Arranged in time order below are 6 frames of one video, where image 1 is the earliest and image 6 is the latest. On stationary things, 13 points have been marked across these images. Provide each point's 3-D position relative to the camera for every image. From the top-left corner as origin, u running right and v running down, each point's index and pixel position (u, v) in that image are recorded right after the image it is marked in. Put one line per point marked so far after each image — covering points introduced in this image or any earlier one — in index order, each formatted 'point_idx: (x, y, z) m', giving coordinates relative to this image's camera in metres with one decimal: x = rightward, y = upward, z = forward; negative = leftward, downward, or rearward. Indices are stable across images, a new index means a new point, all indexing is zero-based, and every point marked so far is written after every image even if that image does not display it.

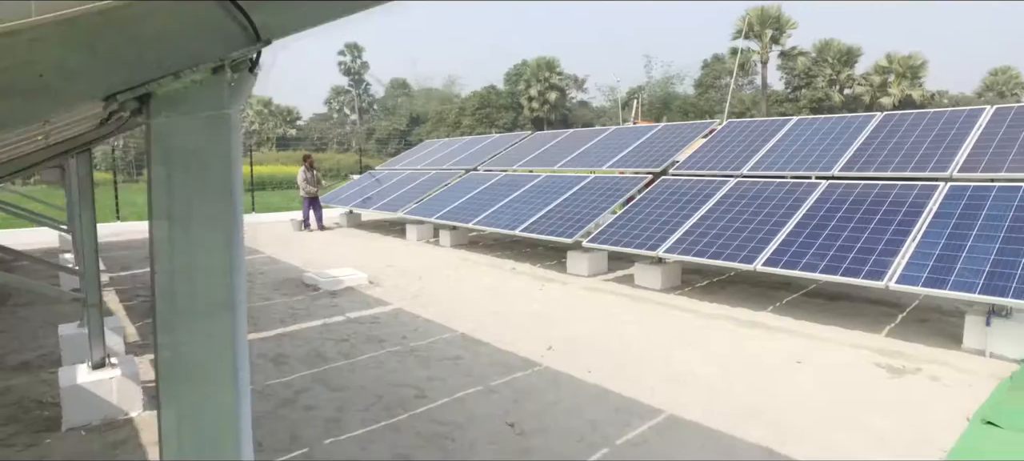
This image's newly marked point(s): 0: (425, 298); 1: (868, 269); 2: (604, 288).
0: (-1.3, -1.0, +8.7) m
1: (+3.8, -0.4, +6.5) m
2: (+1.4, -0.9, +9.2) m
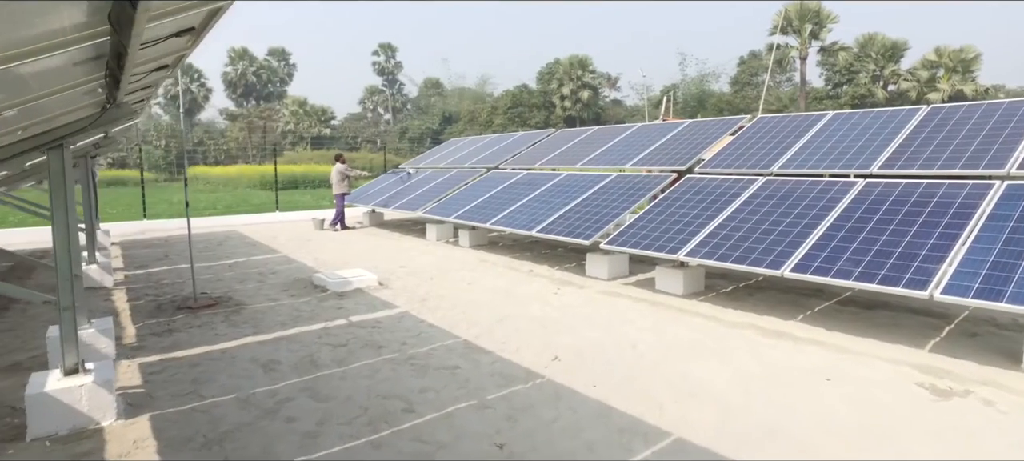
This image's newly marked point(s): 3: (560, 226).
0: (-1.1, -1.0, +8.3) m
1: (+3.9, -0.5, +5.8) m
2: (+1.6, -0.9, +8.7) m
3: (+0.8, +0.1, +10.1) m
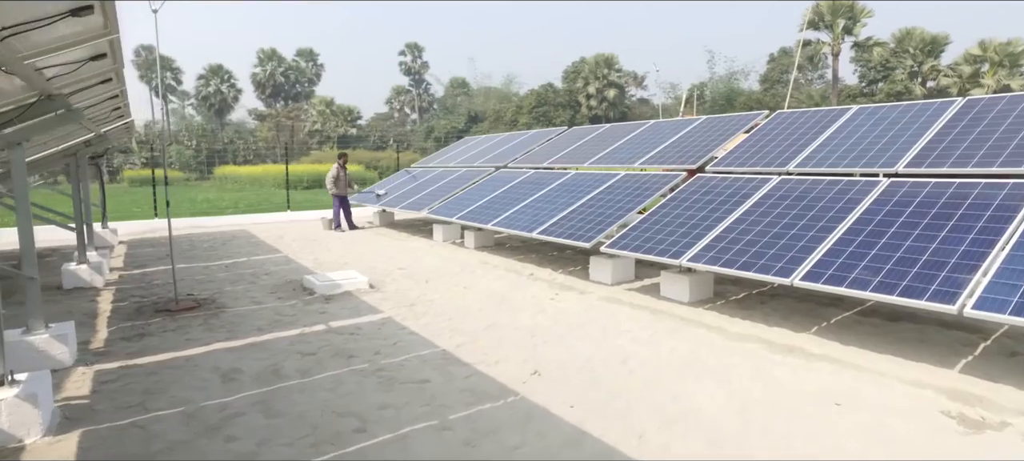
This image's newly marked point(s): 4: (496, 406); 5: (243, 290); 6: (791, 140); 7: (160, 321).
0: (-1.2, -1.0, +7.9) m
1: (+3.7, -0.5, +5.2) m
2: (+1.5, -0.9, +8.2) m
3: (+0.8, 0.0, +9.6) m
4: (-0.1, -1.4, +4.7) m
5: (-4.1, -0.9, +9.2) m
6: (+4.3, +1.4, +9.3) m
7: (-4.3, -1.1, +7.3) m
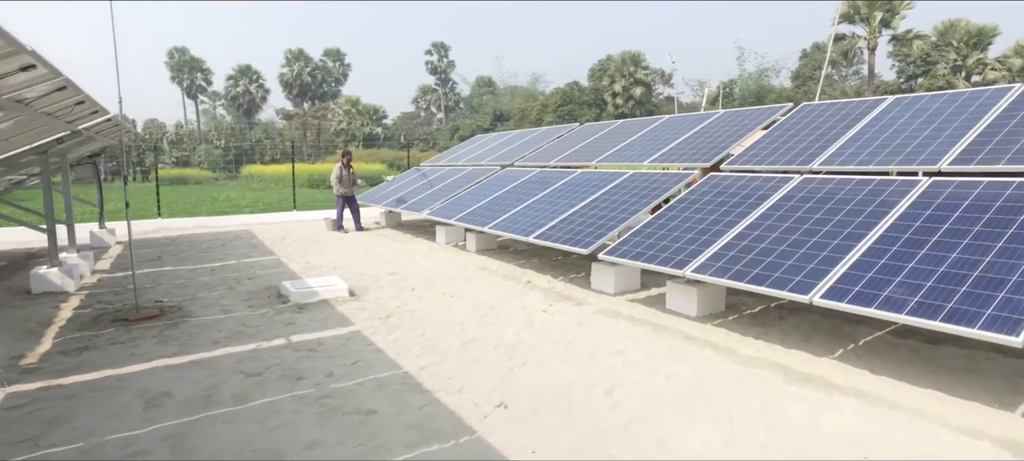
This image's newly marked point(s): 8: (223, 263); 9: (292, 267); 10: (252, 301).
0: (-1.4, -1.1, +7.2) m
1: (+3.4, -0.6, +4.2) m
2: (+1.4, -1.0, +7.3) m
3: (+0.7, 0.0, +8.8) m
4: (-0.4, -1.4, +3.9) m
5: (-4.2, -0.9, +8.6) m
6: (+4.2, +1.3, +8.3) m
7: (-4.5, -1.1, +6.7) m
8: (-5.6, -0.6, +11.7) m
9: (-4.1, -0.7, +11.1) m
10: (-3.6, -1.0, +8.2) m
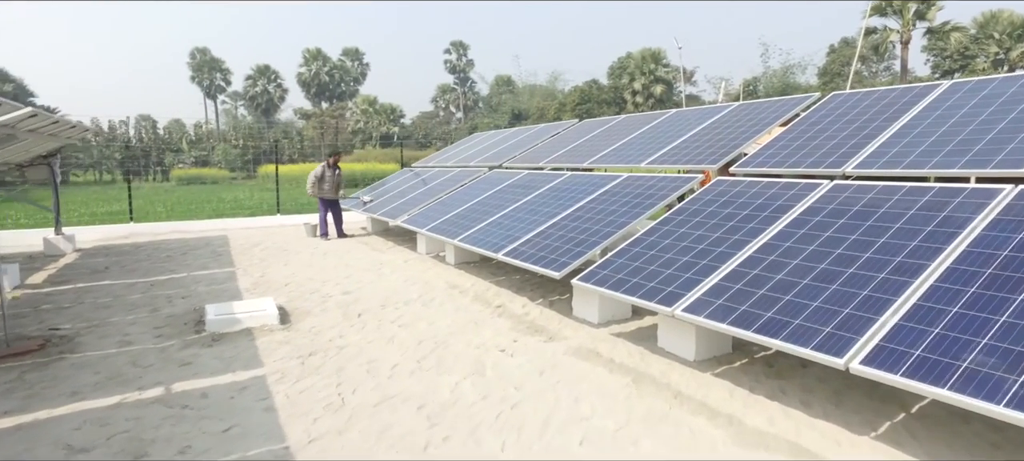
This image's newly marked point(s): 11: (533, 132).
0: (-1.8, -1.2, +5.8) m
1: (+2.8, -0.8, +2.7) m
2: (+0.9, -1.2, +5.8) m
3: (+0.3, -0.2, +7.3) m
4: (-1.0, -1.6, +2.5) m
5: (-4.7, -1.1, +7.3) m
6: (+3.8, +1.1, +6.7) m
7: (-5.0, -1.3, +5.4) m
8: (-5.9, -0.8, +10.4) m
9: (-4.4, -0.8, +9.8) m
10: (-4.0, -1.1, +6.9) m
11: (+0.5, +2.4, +14.8) m
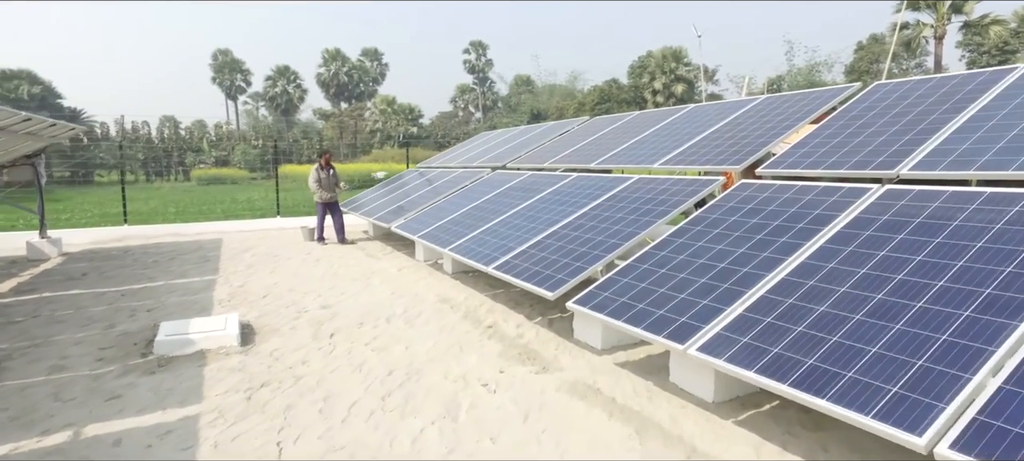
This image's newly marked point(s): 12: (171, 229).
0: (-2.0, -1.3, +4.9) m
1: (+2.5, -0.9, +1.7) m
2: (+0.8, -1.3, +4.9) m
3: (+0.2, -0.3, +6.4) m
4: (-1.3, -1.7, +1.6) m
5: (-4.7, -1.2, +6.5) m
6: (+3.7, +1.0, +5.7) m
7: (-5.1, -1.4, +4.7) m
8: (-5.9, -0.9, +9.7) m
9: (-4.4, -0.9, +9.0) m
10: (-4.1, -1.2, +6.1) m
11: (+0.7, +2.3, +13.9) m
12: (-9.3, +0.1, +16.3) m
